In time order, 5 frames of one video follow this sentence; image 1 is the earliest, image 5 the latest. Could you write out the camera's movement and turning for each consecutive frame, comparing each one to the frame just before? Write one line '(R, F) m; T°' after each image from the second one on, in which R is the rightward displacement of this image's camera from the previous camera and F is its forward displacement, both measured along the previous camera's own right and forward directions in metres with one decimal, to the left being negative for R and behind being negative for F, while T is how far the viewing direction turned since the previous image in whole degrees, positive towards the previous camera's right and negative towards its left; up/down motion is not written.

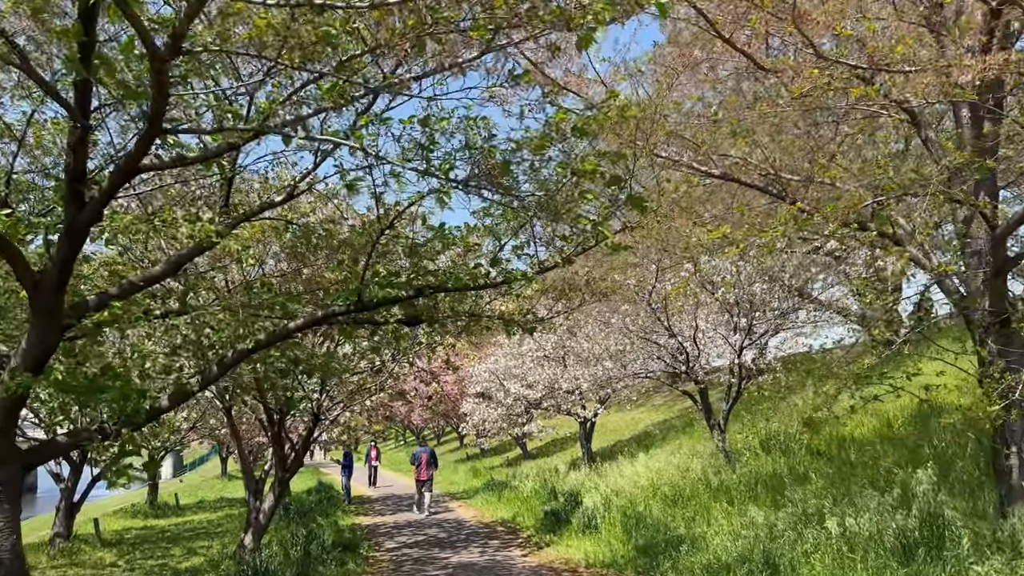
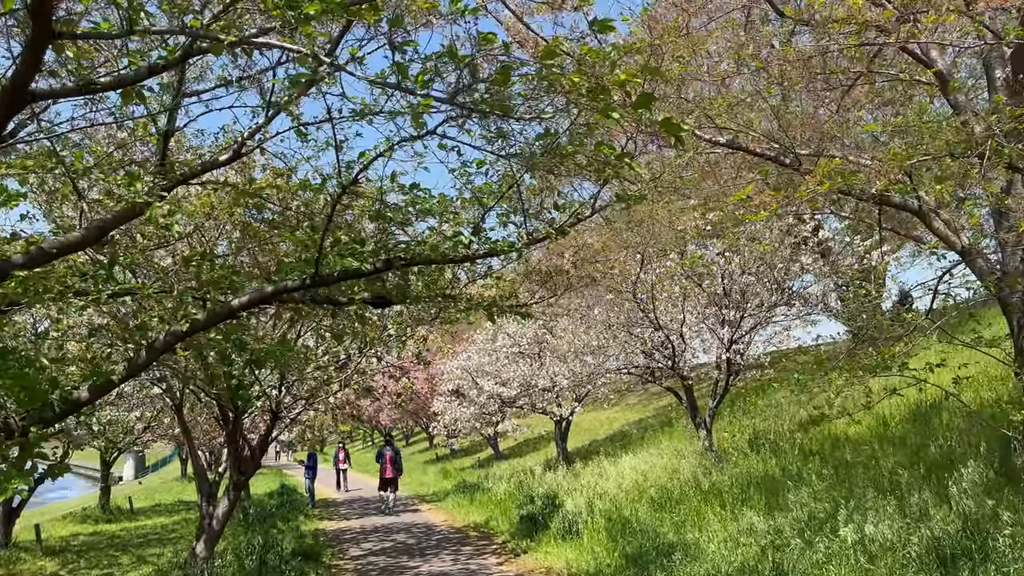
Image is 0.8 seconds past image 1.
(-0.1, +0.7) m; +2°
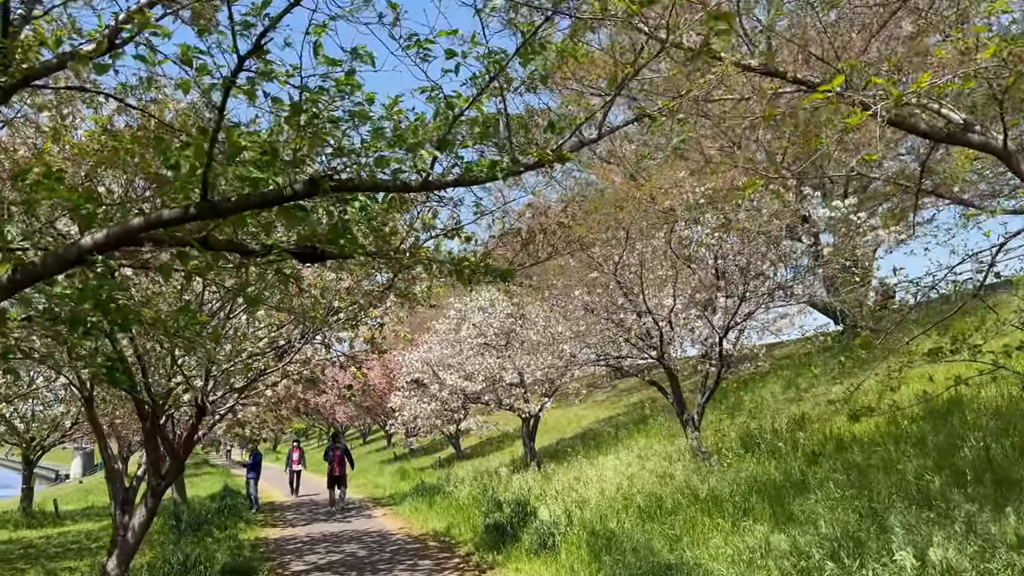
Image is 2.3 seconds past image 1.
(-0.1, +1.3) m; +3°
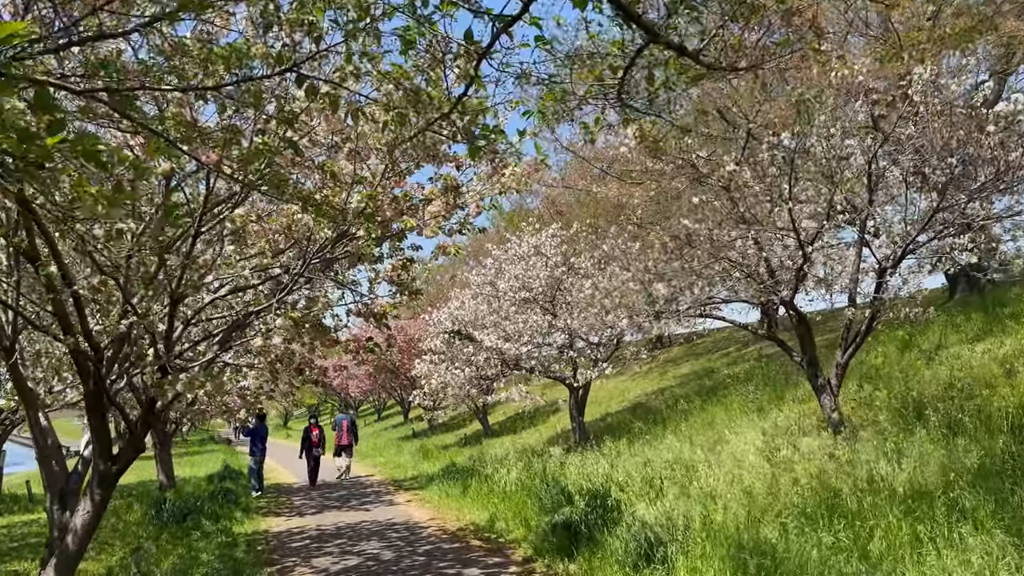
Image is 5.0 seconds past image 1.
(-0.6, +2.6) m; -1°
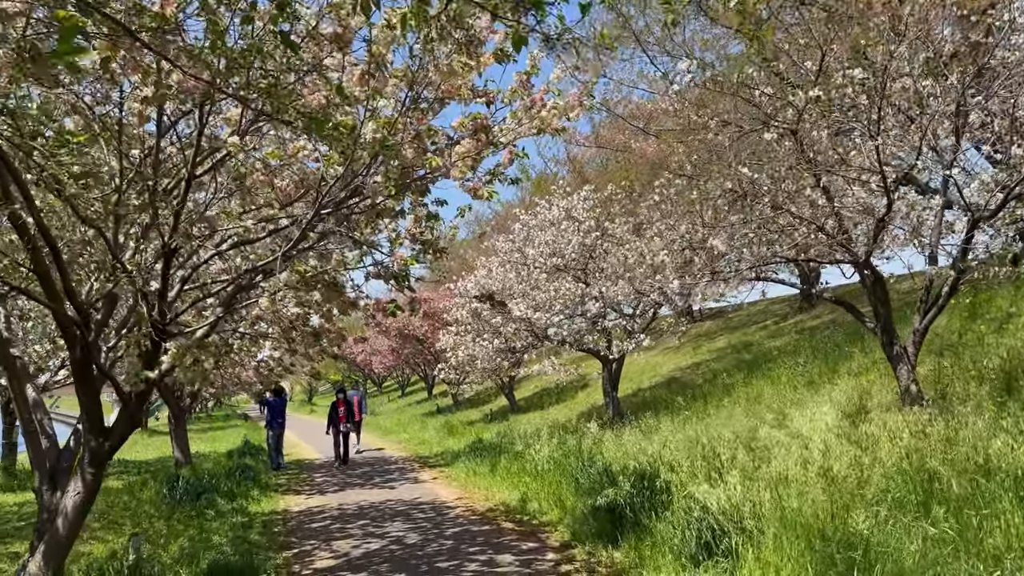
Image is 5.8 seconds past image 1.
(-0.1, +0.8) m; -2°
